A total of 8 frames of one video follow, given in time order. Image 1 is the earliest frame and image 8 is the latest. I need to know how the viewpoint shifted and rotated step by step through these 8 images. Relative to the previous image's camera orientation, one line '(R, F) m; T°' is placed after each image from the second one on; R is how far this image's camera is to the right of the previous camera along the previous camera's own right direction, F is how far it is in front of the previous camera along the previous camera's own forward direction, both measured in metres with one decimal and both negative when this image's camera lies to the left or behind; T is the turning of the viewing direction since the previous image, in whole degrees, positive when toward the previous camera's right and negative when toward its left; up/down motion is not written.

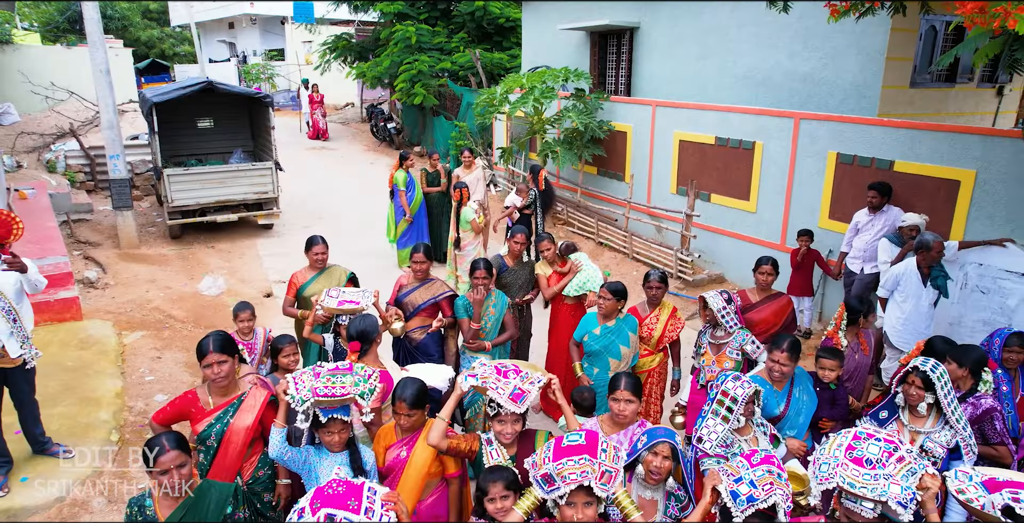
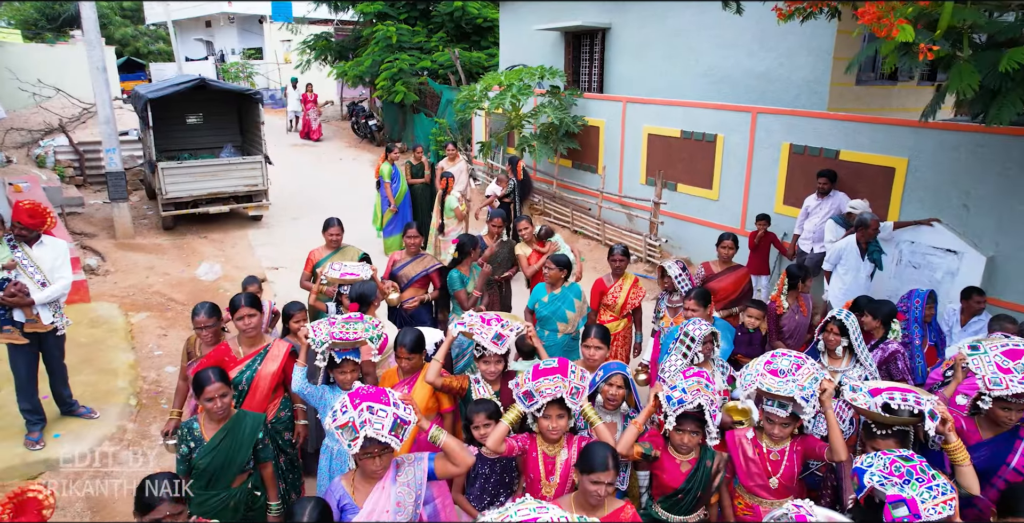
(0.0, -0.6) m; +2°
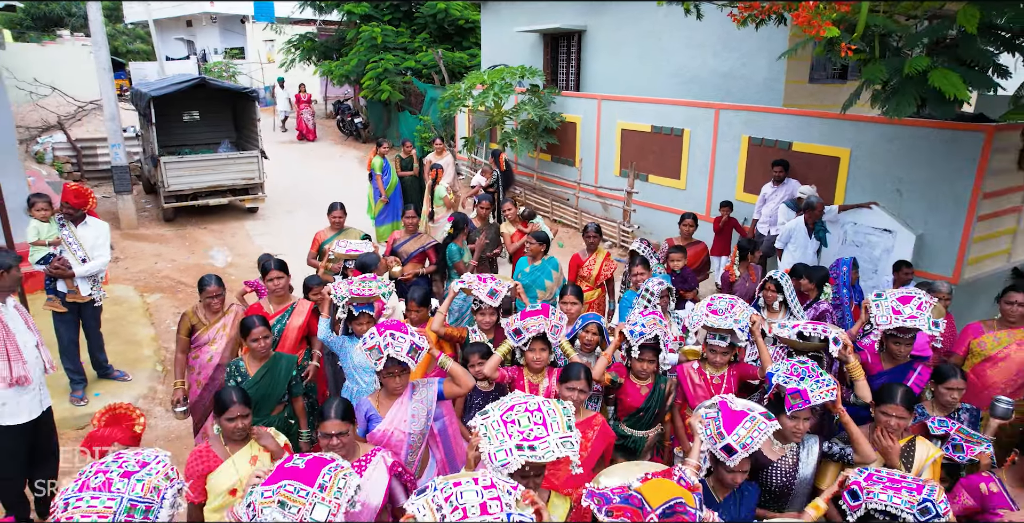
(-0.1, -0.7) m; +2°
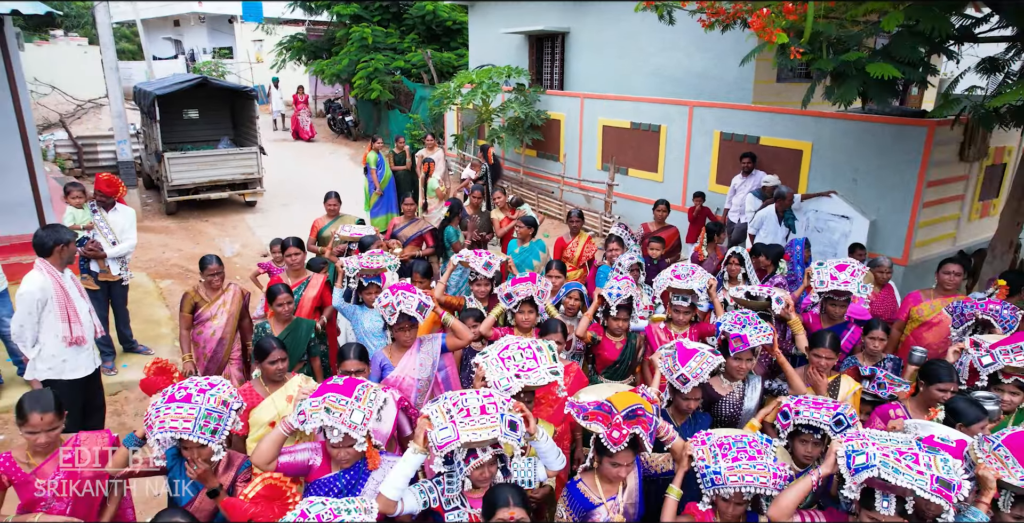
(0.0, -0.6) m; +1°
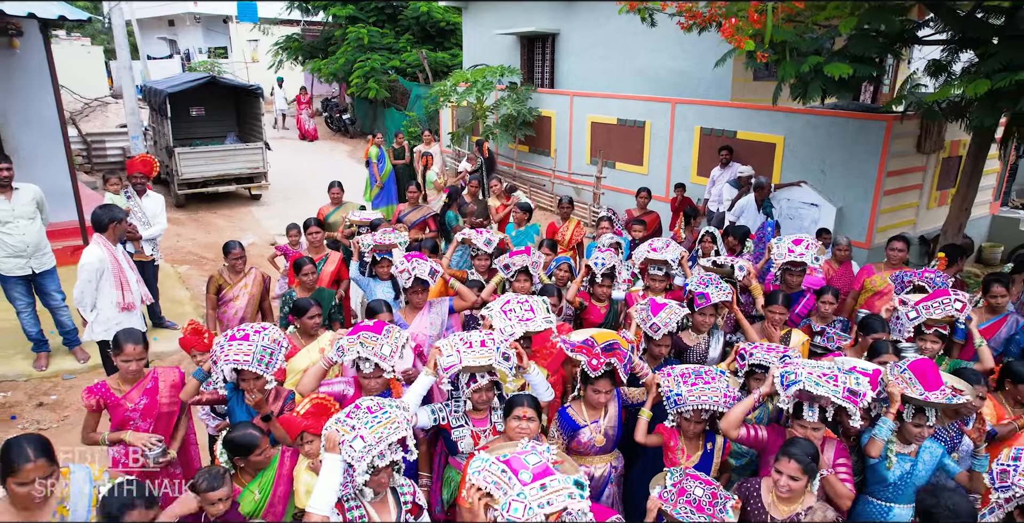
(0.0, -0.6) m; +1°
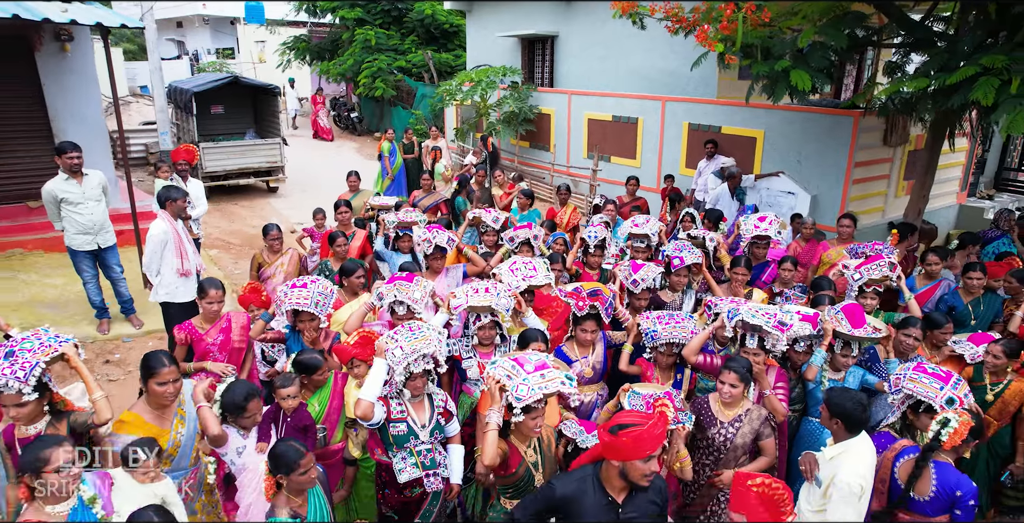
(0.0, -0.8) m; 0°
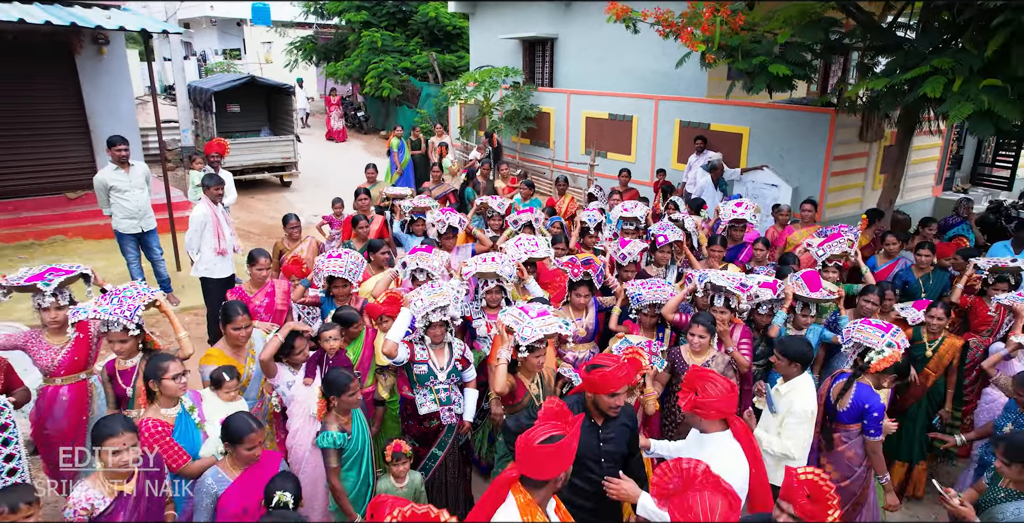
(0.0, -0.7) m; 0°
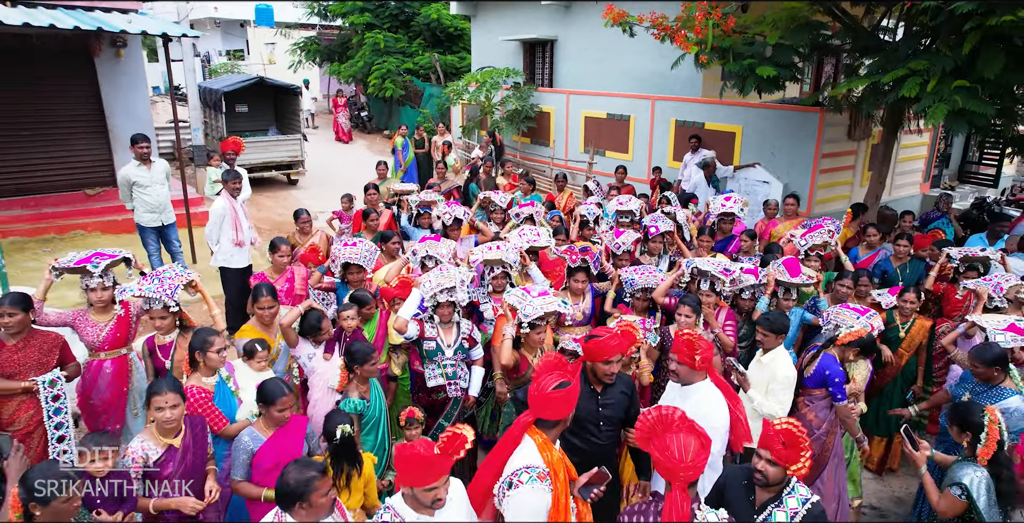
(0.0, -0.4) m; 0°
